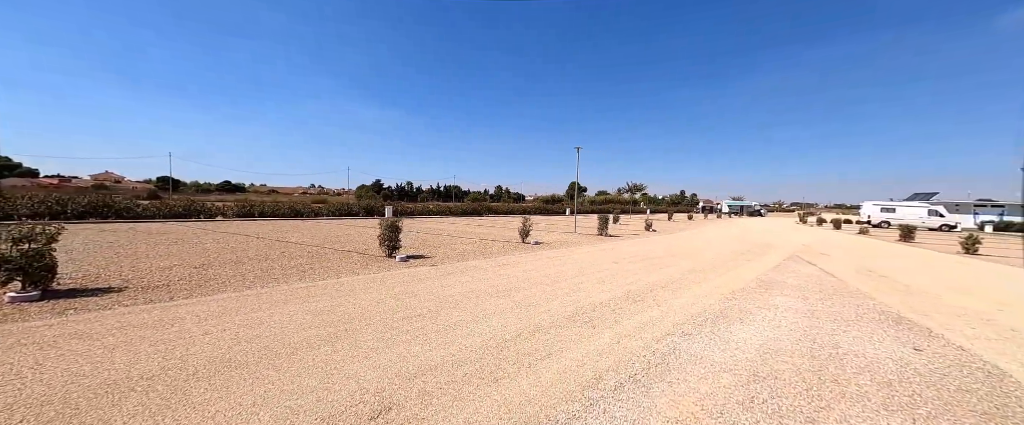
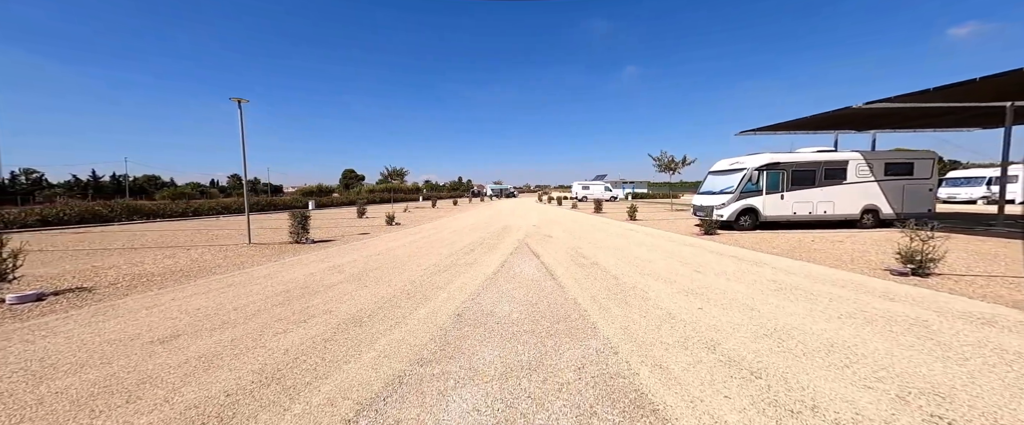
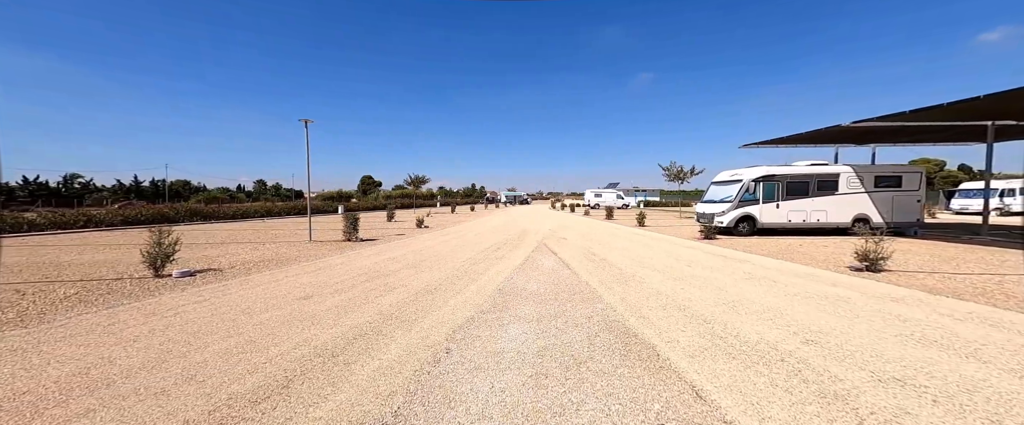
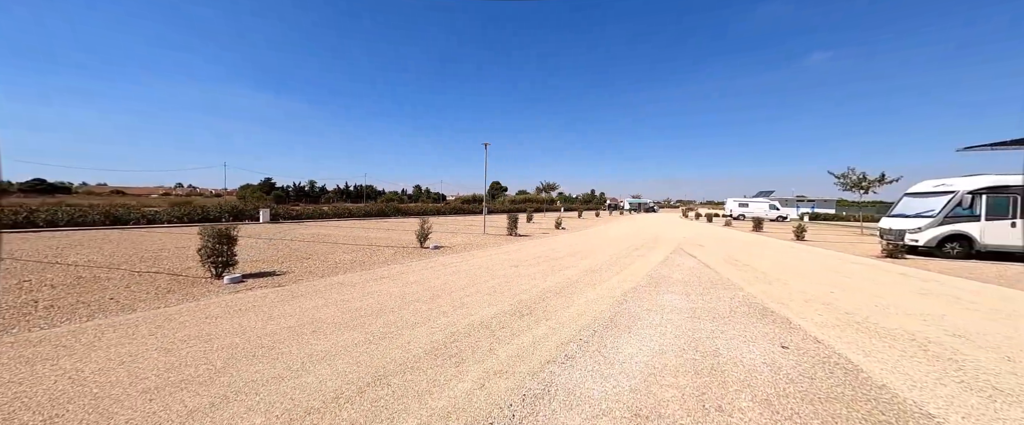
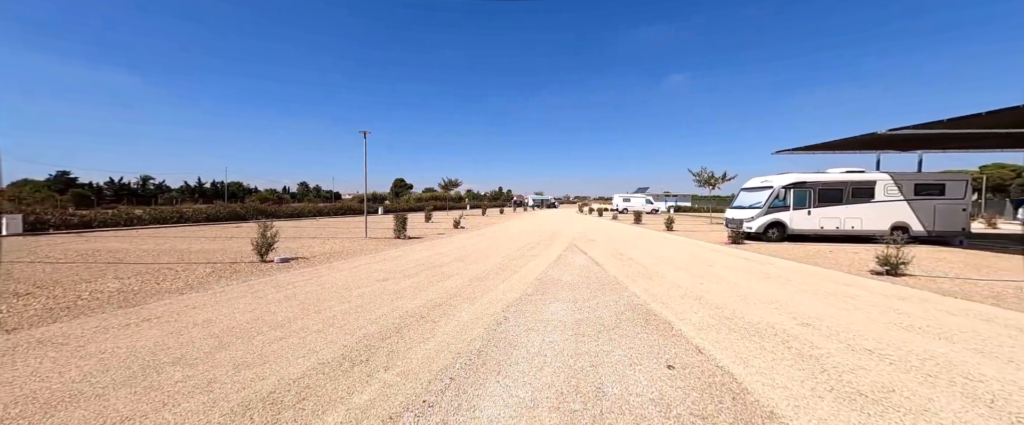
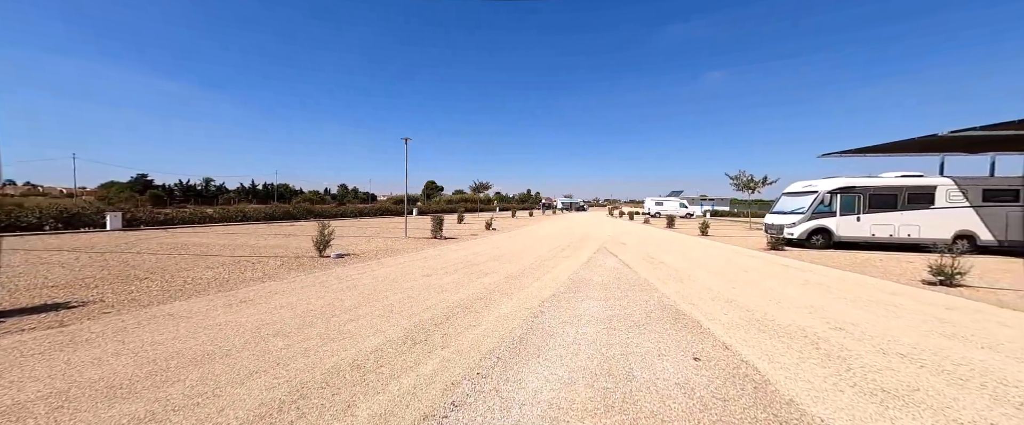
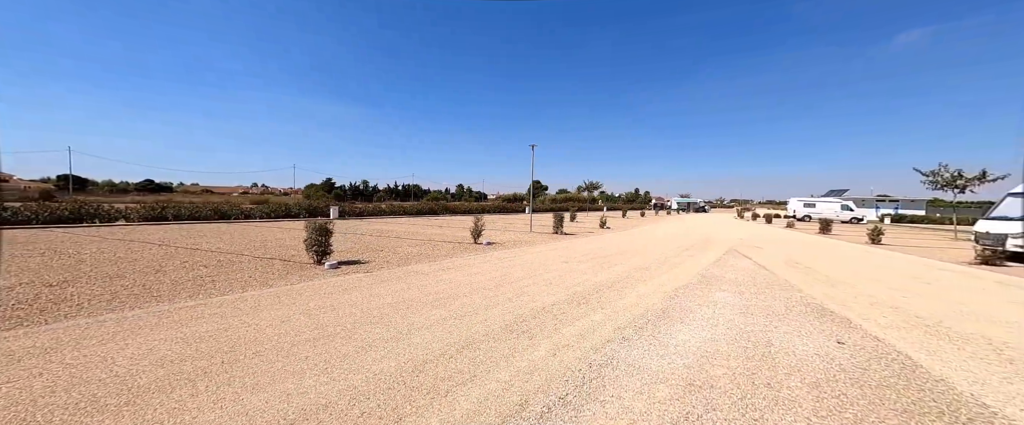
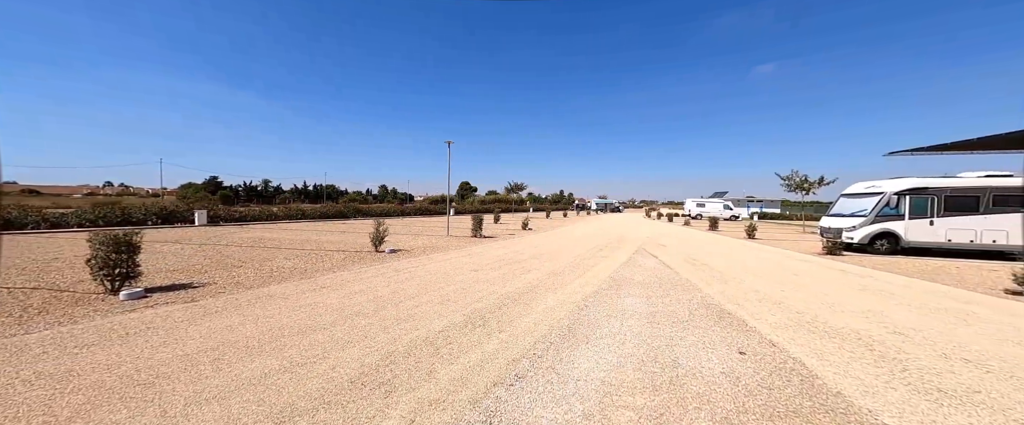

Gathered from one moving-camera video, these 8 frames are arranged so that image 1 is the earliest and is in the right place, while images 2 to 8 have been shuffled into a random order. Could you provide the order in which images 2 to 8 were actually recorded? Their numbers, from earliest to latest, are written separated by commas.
7, 4, 8, 6, 5, 3, 2
